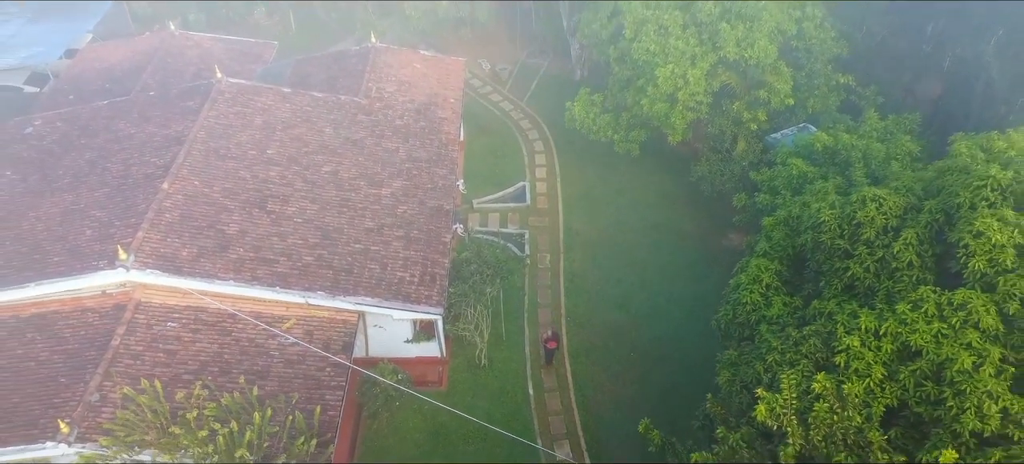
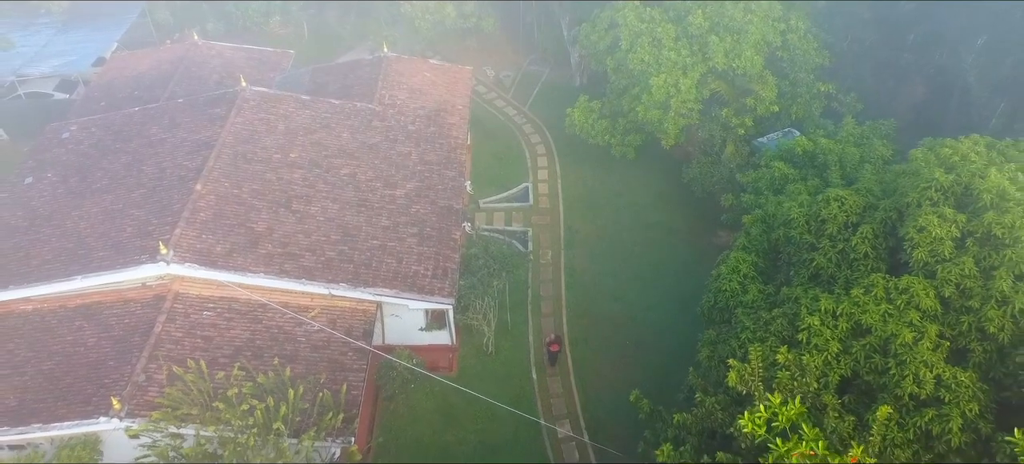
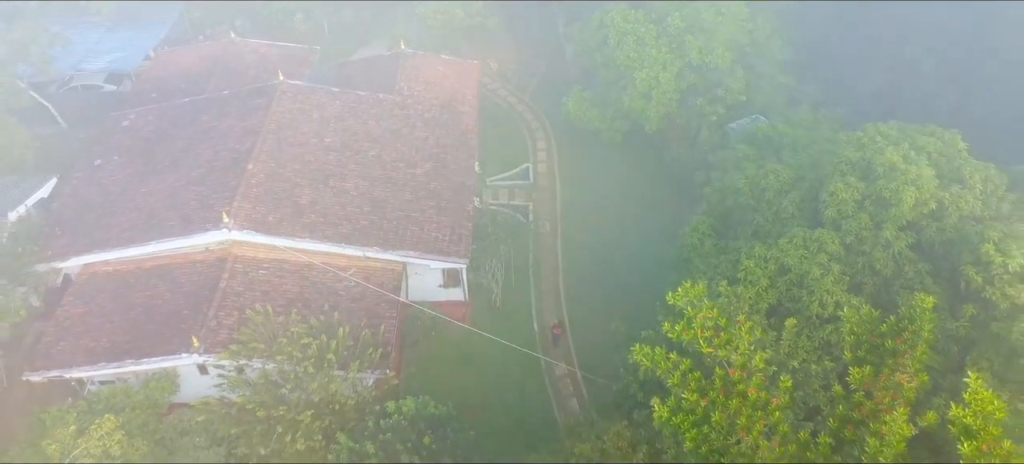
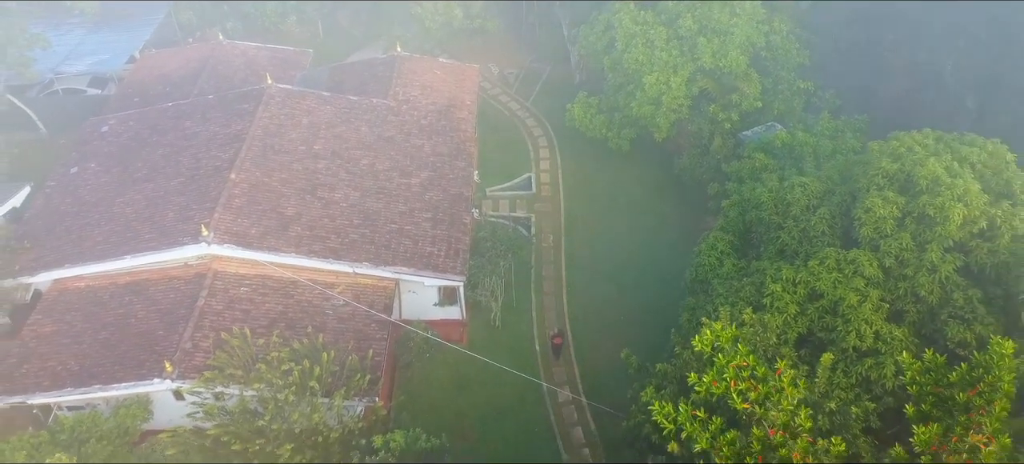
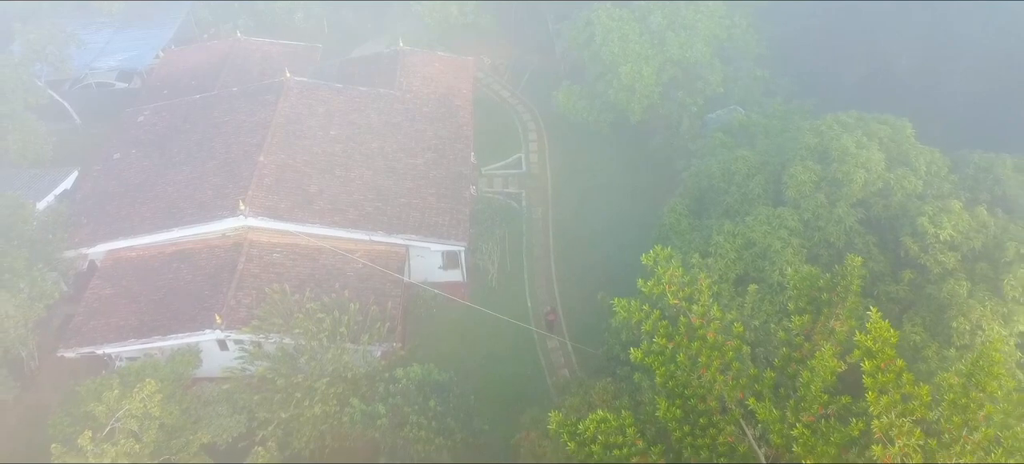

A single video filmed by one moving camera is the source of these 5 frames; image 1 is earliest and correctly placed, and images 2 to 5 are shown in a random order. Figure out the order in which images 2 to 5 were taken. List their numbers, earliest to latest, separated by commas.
2, 4, 3, 5
